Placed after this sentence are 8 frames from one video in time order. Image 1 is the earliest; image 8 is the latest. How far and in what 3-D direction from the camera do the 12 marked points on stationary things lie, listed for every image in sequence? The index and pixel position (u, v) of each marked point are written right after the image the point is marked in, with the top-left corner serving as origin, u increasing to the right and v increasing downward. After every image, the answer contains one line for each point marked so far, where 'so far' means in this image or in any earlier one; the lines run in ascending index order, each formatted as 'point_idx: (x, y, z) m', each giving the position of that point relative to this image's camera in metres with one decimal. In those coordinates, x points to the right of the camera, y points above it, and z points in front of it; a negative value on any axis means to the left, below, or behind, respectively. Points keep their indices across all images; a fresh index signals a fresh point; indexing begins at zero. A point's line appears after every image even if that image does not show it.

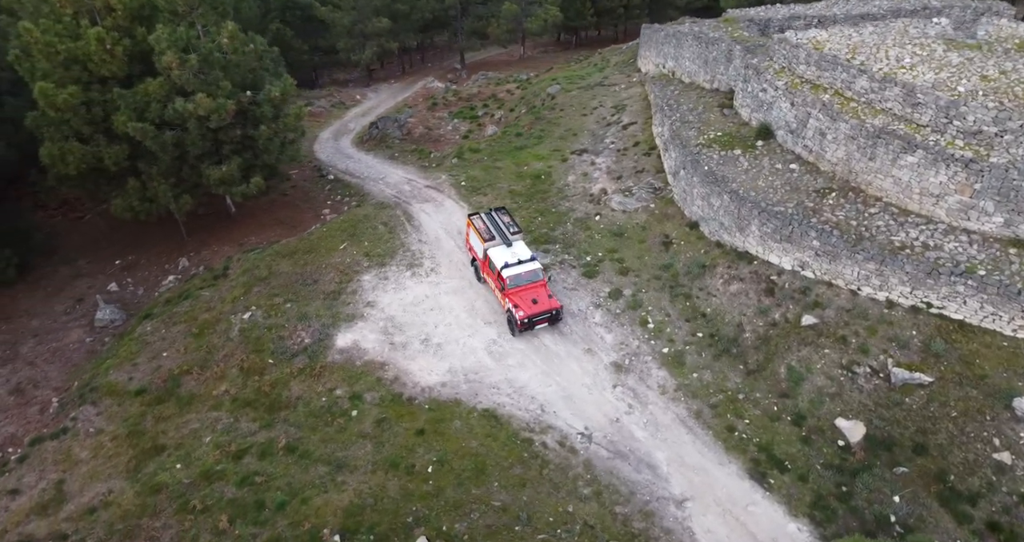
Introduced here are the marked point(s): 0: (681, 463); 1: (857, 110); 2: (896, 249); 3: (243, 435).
0: (+4.6, -5.2, +15.5) m
1: (+11.5, +5.2, +18.9) m
2: (+10.9, +0.6, +16.3) m
3: (-8.3, -5.0, +17.3) m
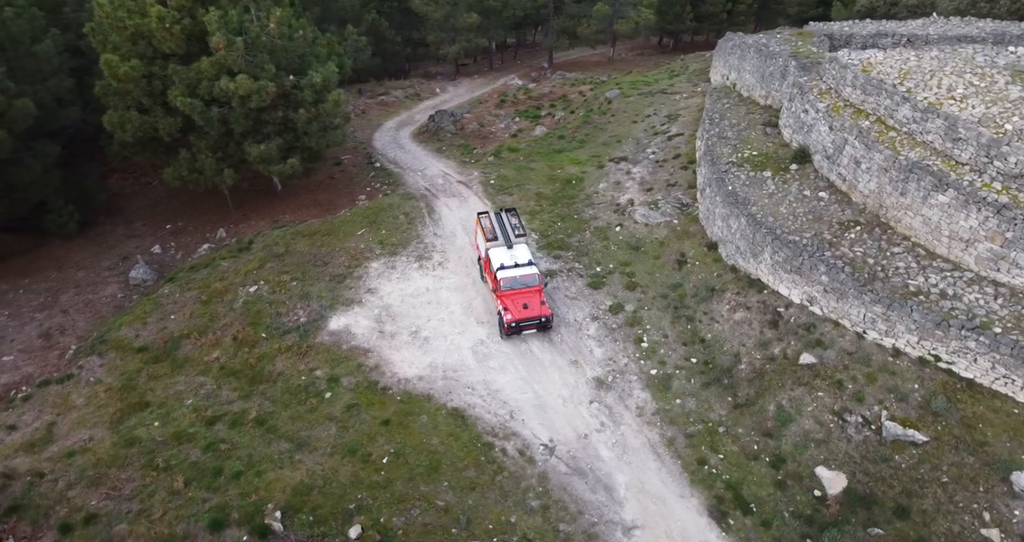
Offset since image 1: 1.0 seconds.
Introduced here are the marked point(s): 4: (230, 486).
0: (+3.3, -5.7, +14.8) m
1: (+11.7, +3.9, +17.4) m
2: (+10.3, -0.6, +14.9) m
3: (-9.2, -4.2, +17.9) m
4: (-7.5, -5.6, +14.8) m
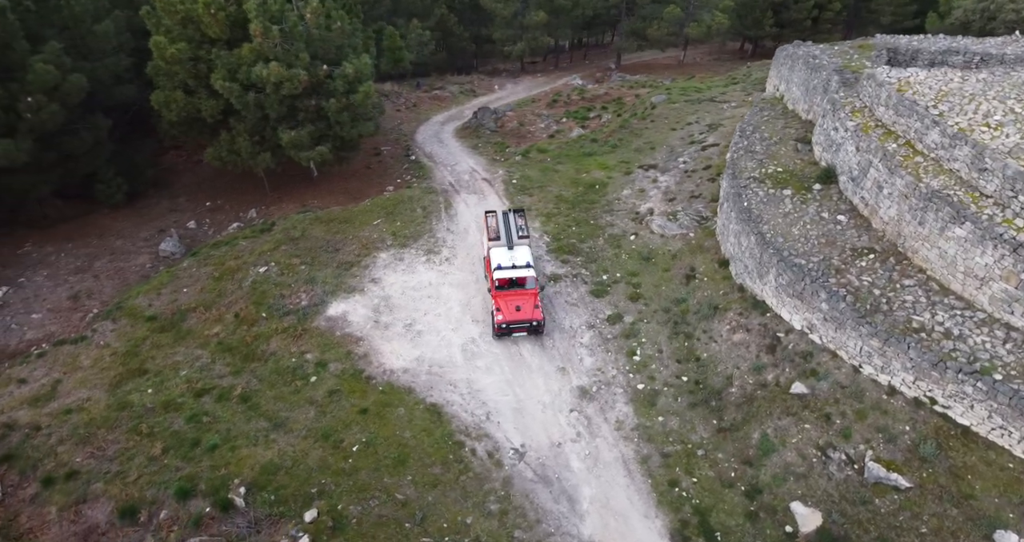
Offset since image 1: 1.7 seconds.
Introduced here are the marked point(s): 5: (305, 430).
0: (+2.3, -5.9, +14.4) m
1: (+11.6, +3.0, +16.3) m
2: (+9.7, -1.4, +14.0) m
3: (-9.8, -3.4, +18.5) m
4: (-8.4, -5.0, +15.3) m
5: (-5.9, -4.5, +16.2) m
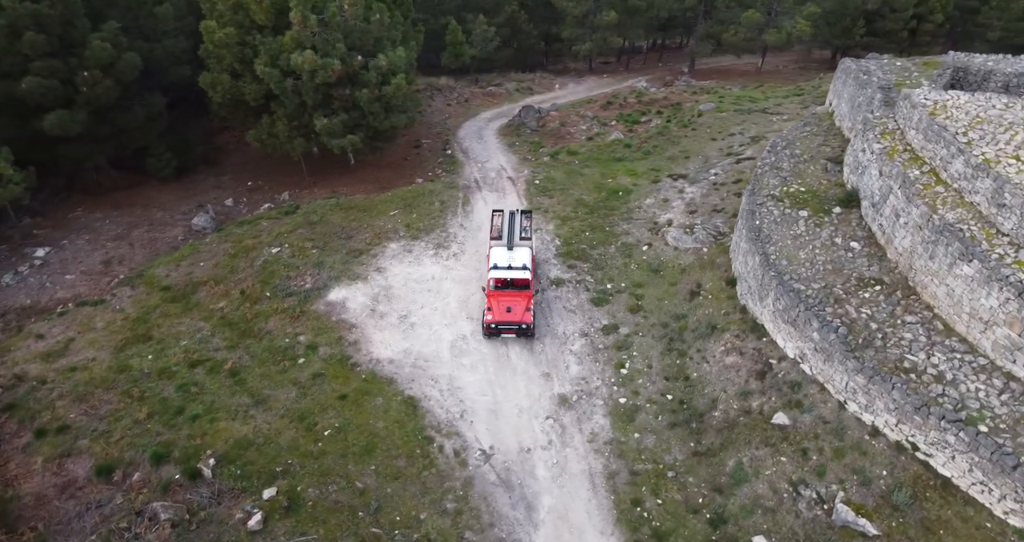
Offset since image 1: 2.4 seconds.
0: (+1.2, -6.1, +14.2) m
1: (+11.3, +2.0, +15.3) m
2: (+8.9, -2.2, +13.1) m
3: (-10.3, -2.6, +19.3) m
4: (-9.2, -4.3, +16.0) m
5: (-6.7, -4.1, +16.7) m
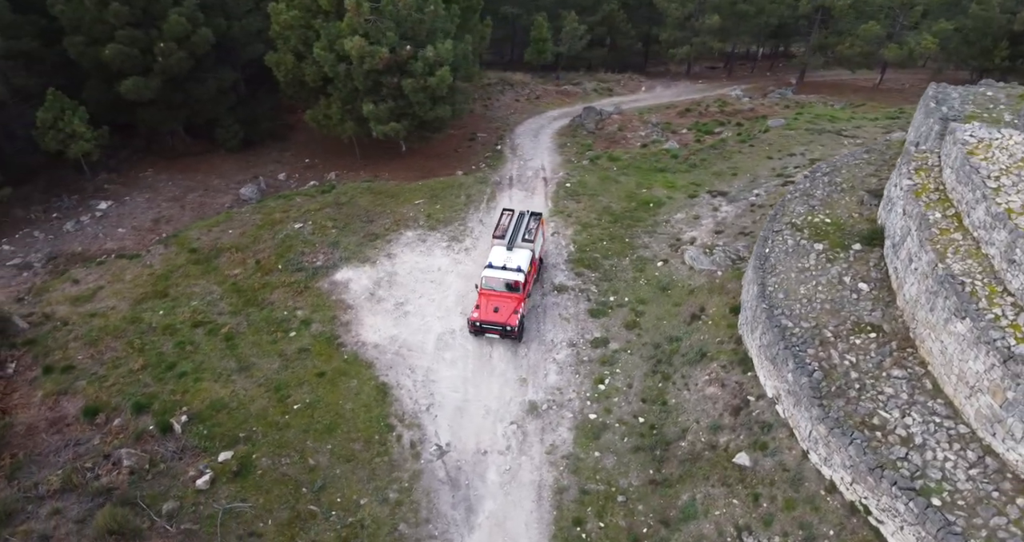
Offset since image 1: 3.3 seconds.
0: (-0.3, -6.3, +14.2) m
1: (+10.7, +0.7, +13.9) m
2: (+7.5, -3.3, +12.1) m
3: (-10.7, -1.5, +20.5) m
4: (-10.3, -3.3, +17.1) m
5: (-7.6, -3.3, +17.5) m
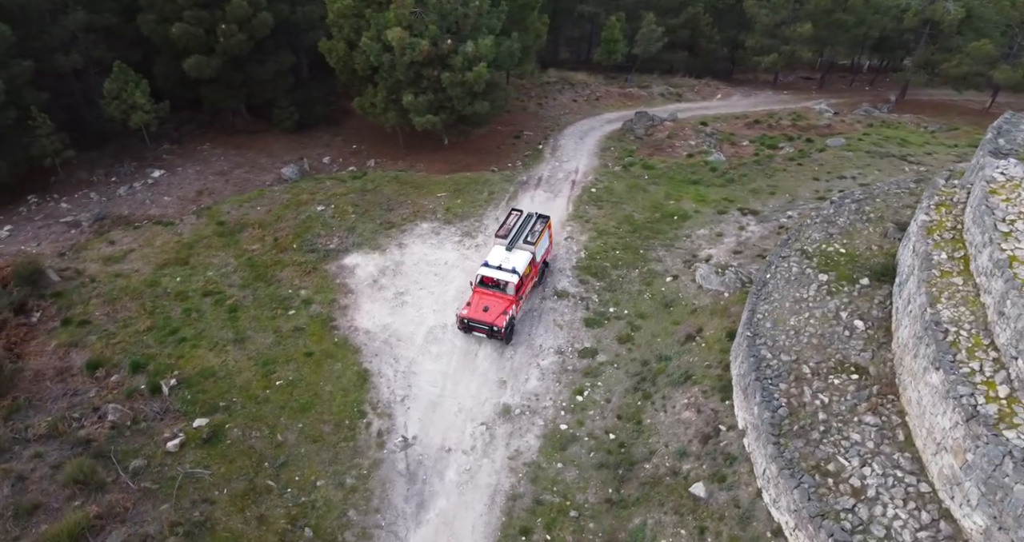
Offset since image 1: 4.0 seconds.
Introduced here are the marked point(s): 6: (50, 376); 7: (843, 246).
0: (-1.6, -6.3, +14.3) m
1: (+9.9, -0.4, +12.8) m
2: (+6.2, -4.0, +11.4) m
3: (-10.8, -0.5, +21.5) m
4: (-10.9, -2.4, +18.2) m
5: (-8.3, -2.6, +18.3) m
6: (-13.5, -3.1, +16.7) m
7: (+10.8, +0.8, +18.7) m
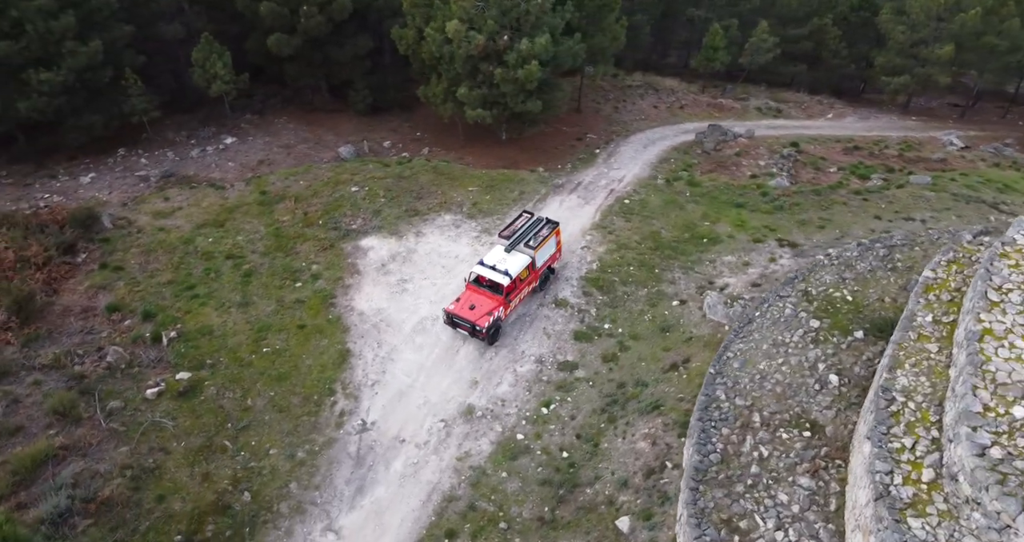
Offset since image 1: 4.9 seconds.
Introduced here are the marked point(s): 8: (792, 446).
0: (-3.4, -6.1, +14.7) m
1: (+8.5, -1.8, +11.7) m
2: (+4.2, -4.9, +10.8) m
3: (-10.7, +0.8, +23.1) m
4: (-11.5, -1.0, +19.8) m
5: (-8.9, -1.6, +19.6) m
6: (-14.4, -1.4, +18.7) m
7: (+10.3, -0.8, +17.3) m
8: (+6.1, -3.8, +12.4) m
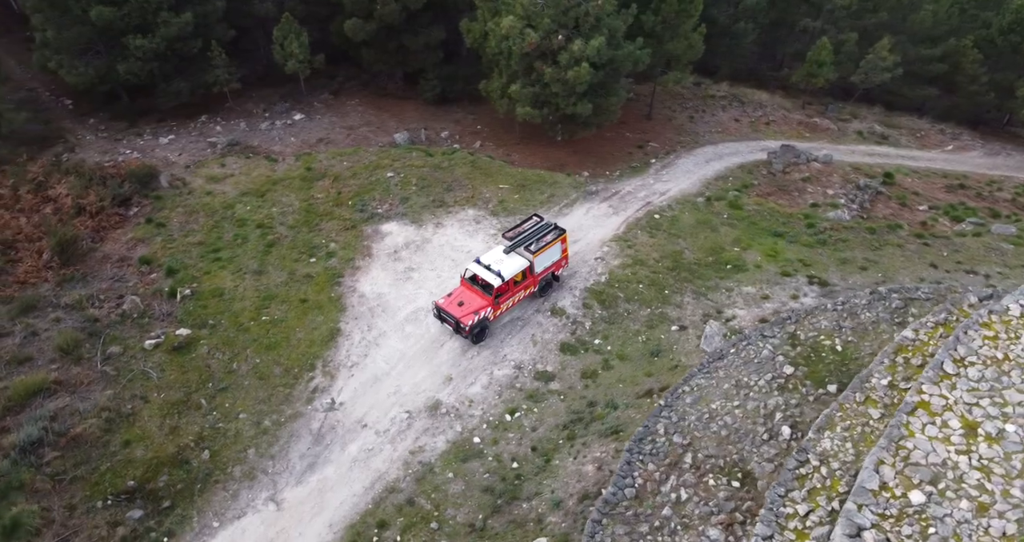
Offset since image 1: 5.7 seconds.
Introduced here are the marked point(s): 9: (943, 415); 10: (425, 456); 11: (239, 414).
0: (-5.0, -5.7, +15.6) m
1: (+6.8, -2.9, +11.0) m
2: (+2.1, -5.5, +10.7) m
3: (-10.2, +2.1, +24.7) m
4: (-11.6, +0.4, +21.6) m
5: (-9.2, -0.5, +21.0) m
6: (-14.7, +0.4, +20.9) m
7: (+9.5, -2.2, +16.3) m
8: (+4.3, -4.7, +12.0) m
9: (+7.7, -2.7, +9.9) m
10: (-2.4, -5.2, +16.7) m
11: (-7.9, -4.0, +16.8) m
